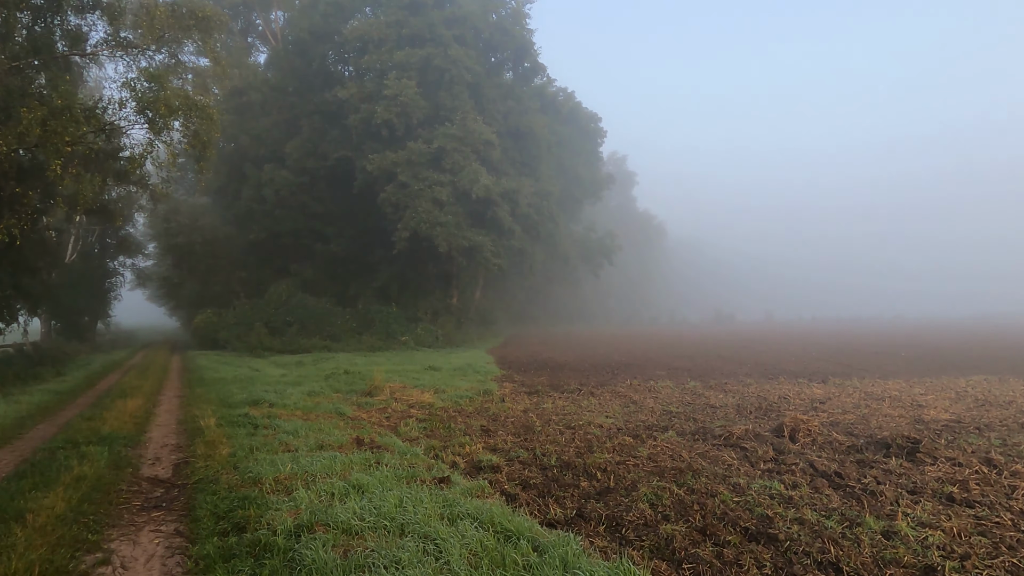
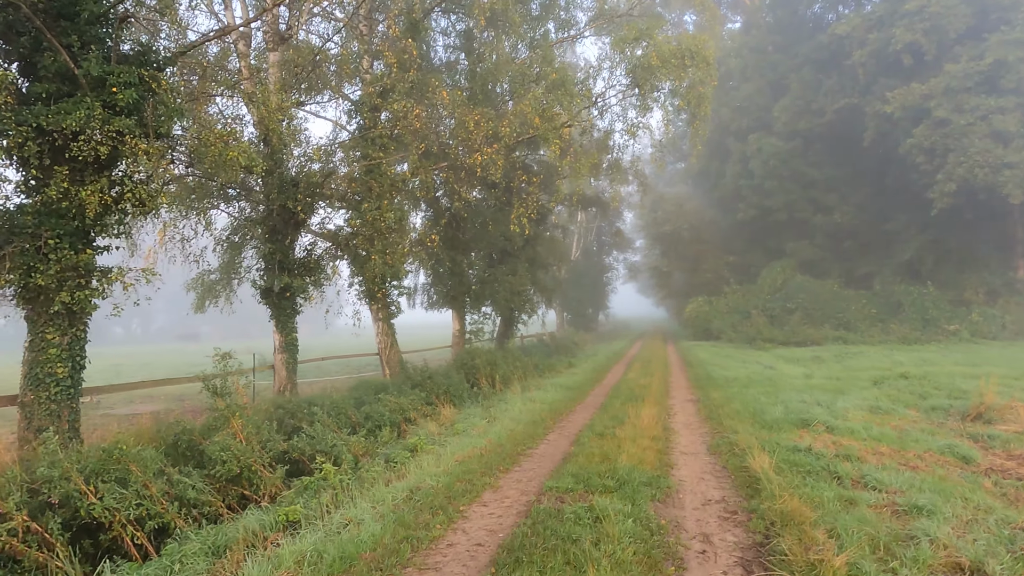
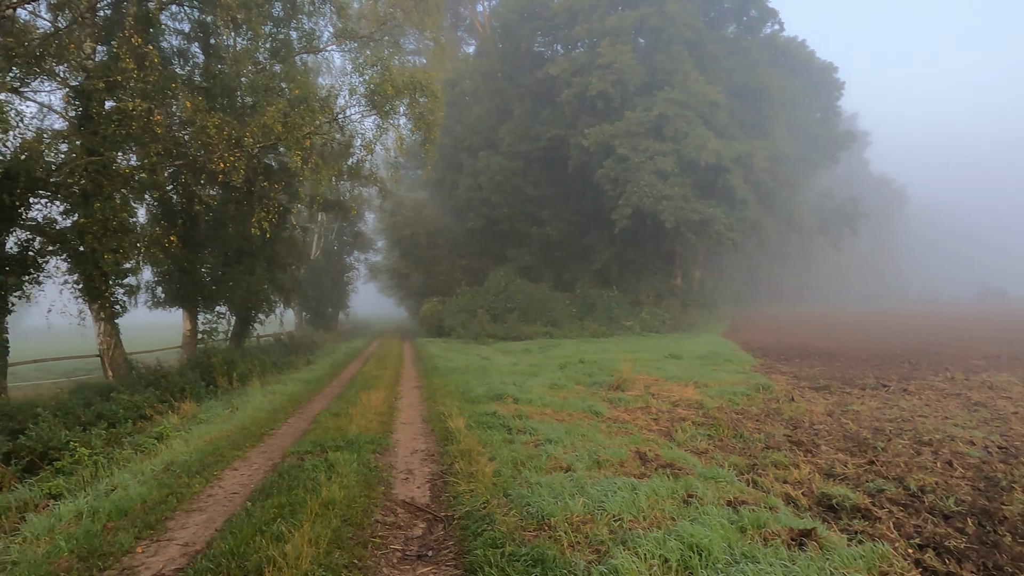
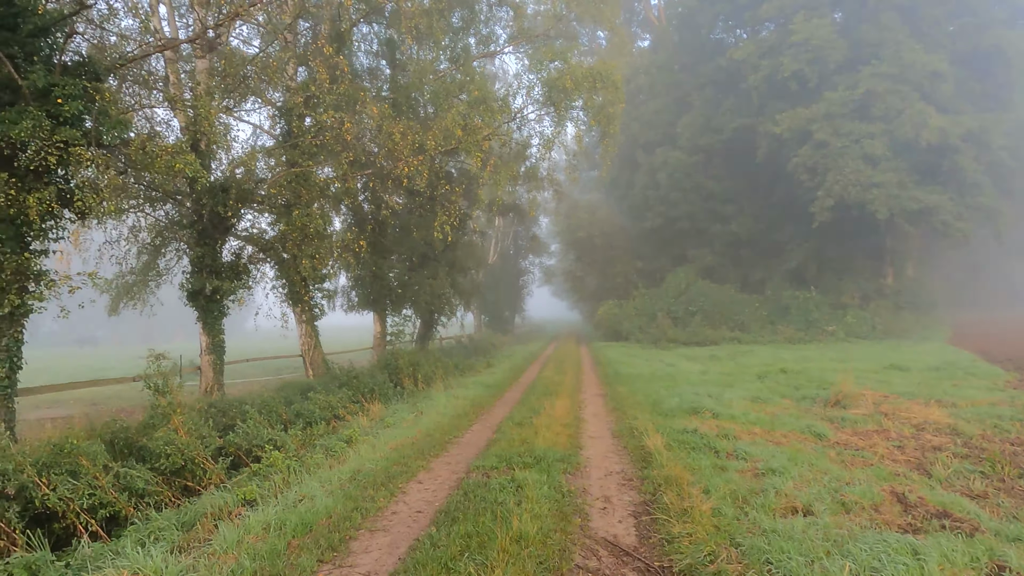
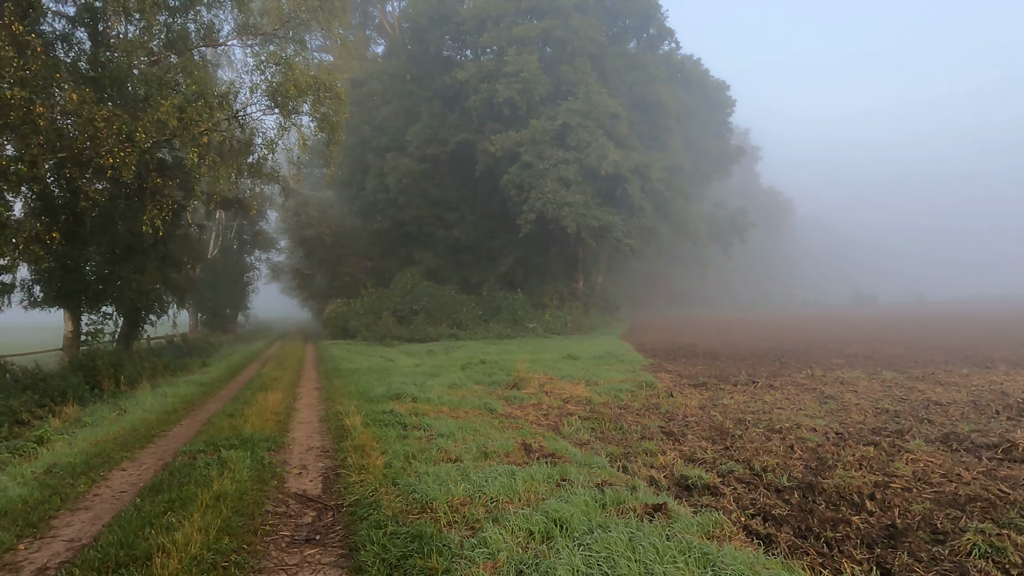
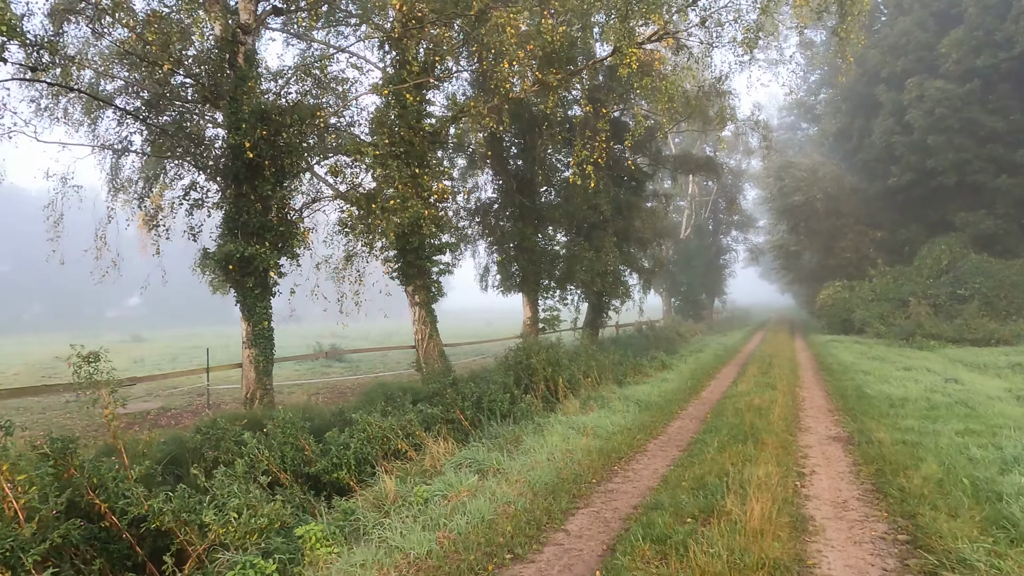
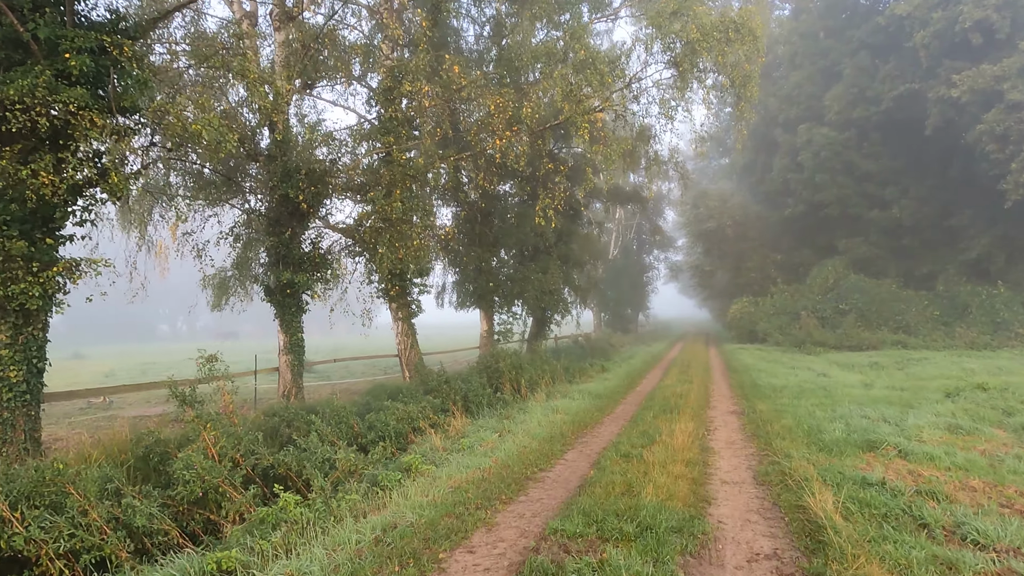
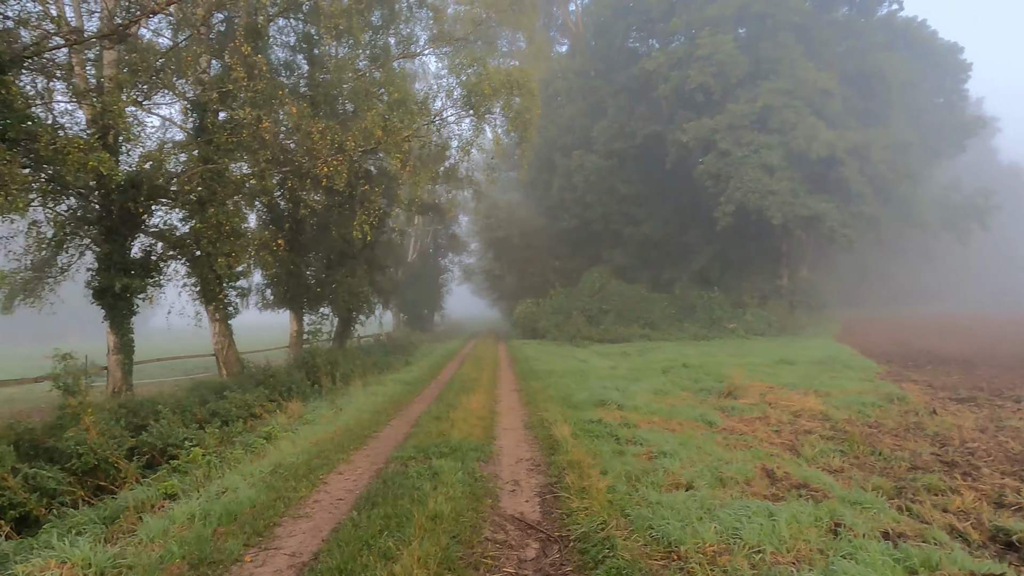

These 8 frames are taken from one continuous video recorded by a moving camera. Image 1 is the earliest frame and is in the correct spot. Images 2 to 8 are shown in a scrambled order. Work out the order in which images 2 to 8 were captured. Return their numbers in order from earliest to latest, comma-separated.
5, 3, 8, 4, 2, 7, 6
